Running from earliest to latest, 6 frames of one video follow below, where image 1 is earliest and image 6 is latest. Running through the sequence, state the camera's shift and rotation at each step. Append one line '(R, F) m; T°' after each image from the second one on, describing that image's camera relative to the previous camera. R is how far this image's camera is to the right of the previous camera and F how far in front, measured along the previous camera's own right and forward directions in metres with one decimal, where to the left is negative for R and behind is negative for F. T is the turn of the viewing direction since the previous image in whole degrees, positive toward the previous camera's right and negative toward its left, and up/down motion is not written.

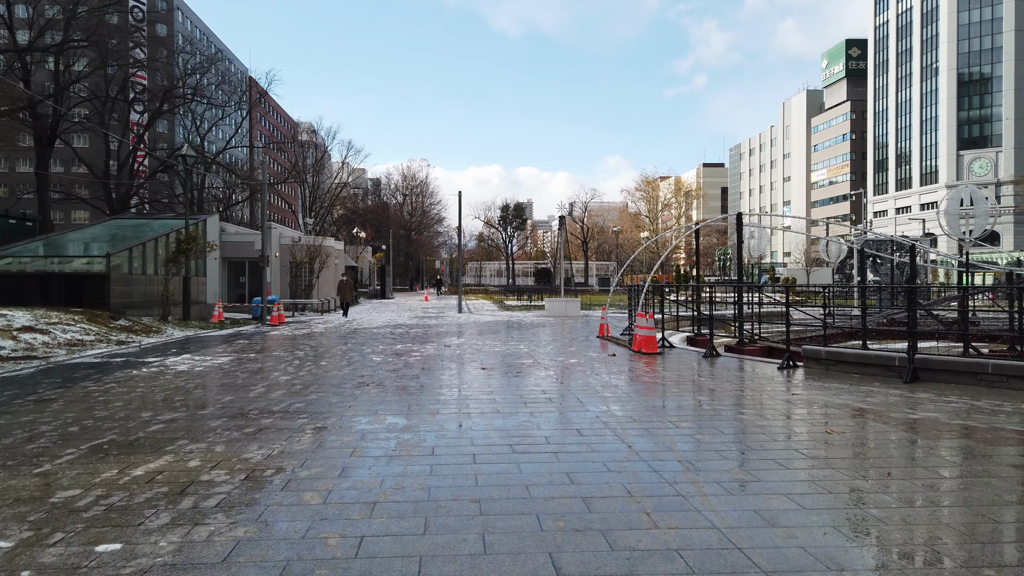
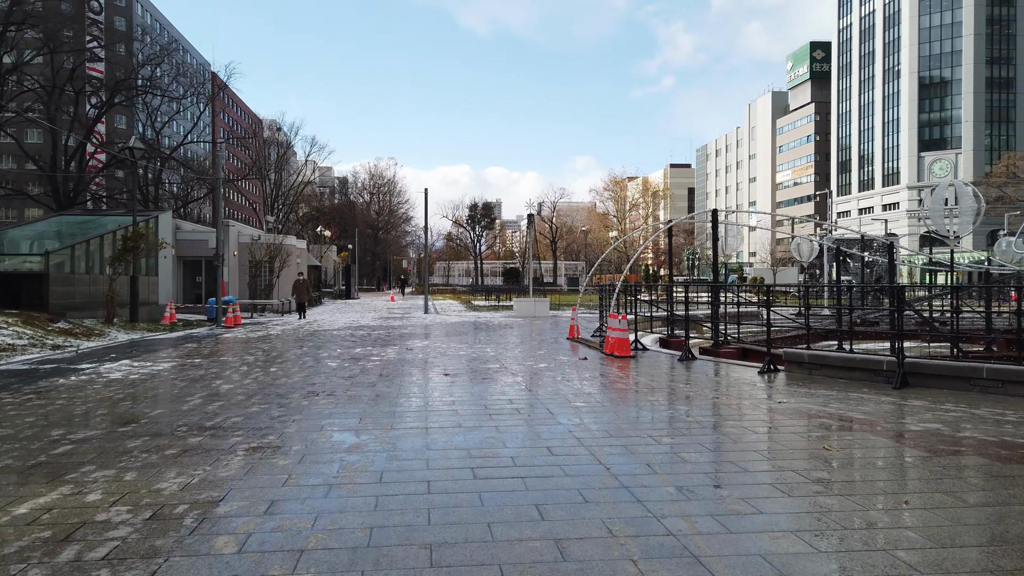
(0.0, +0.7) m; +2°
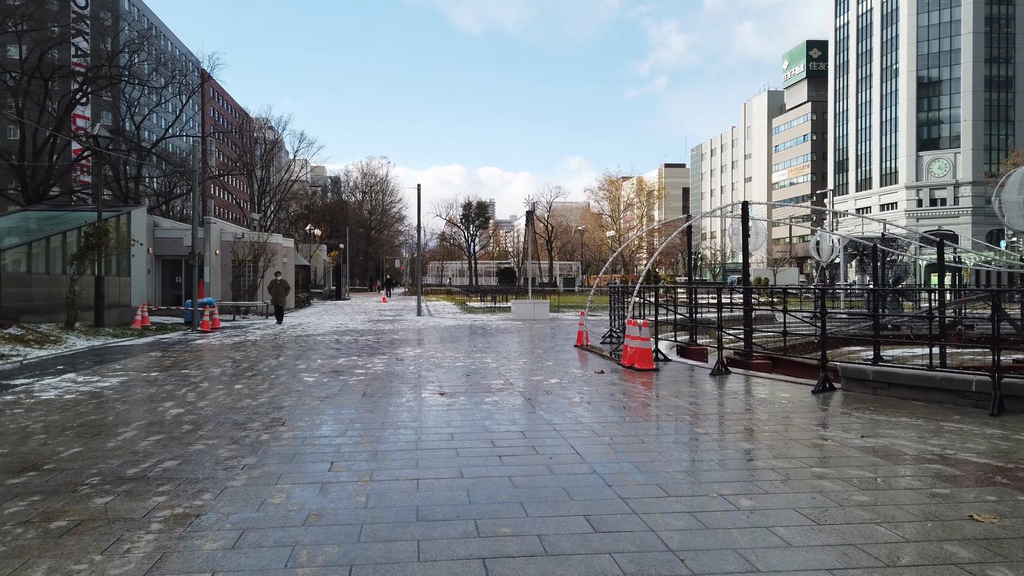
(-0.2, +1.5) m; +1°
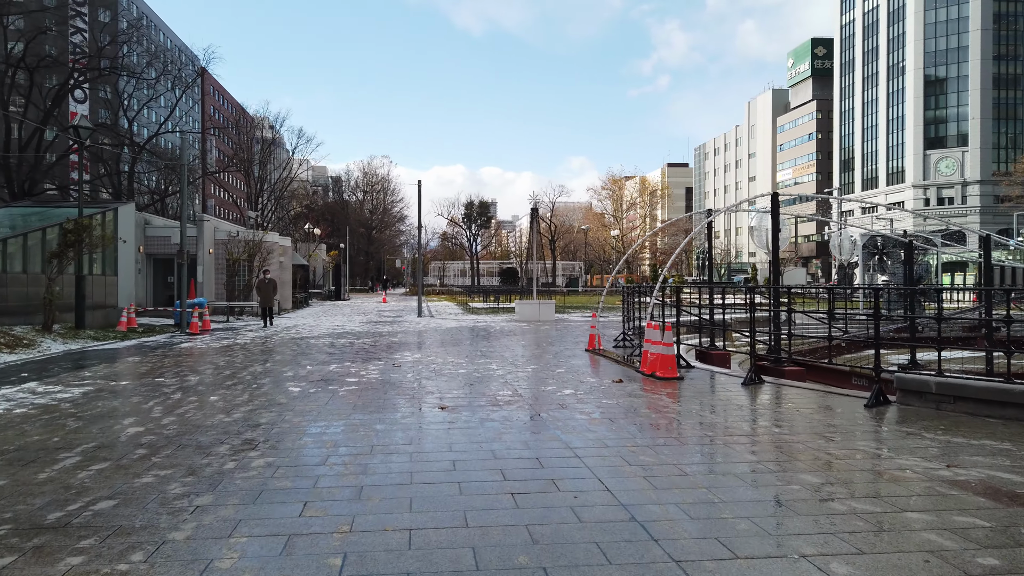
(-0.1, +1.0) m; 0°
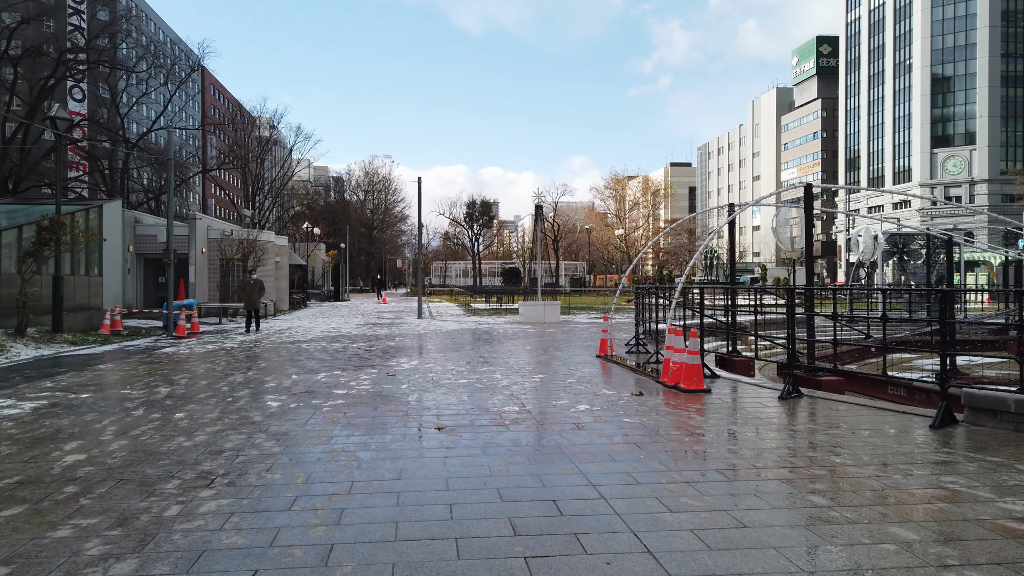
(0.0, +1.0) m; 0°
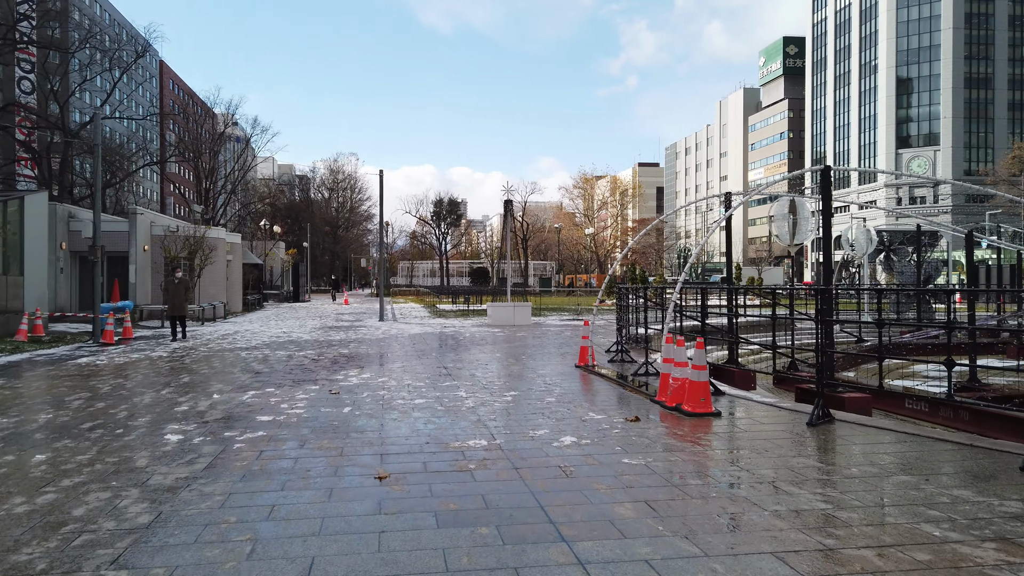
(0.0, +1.5) m; +2°
